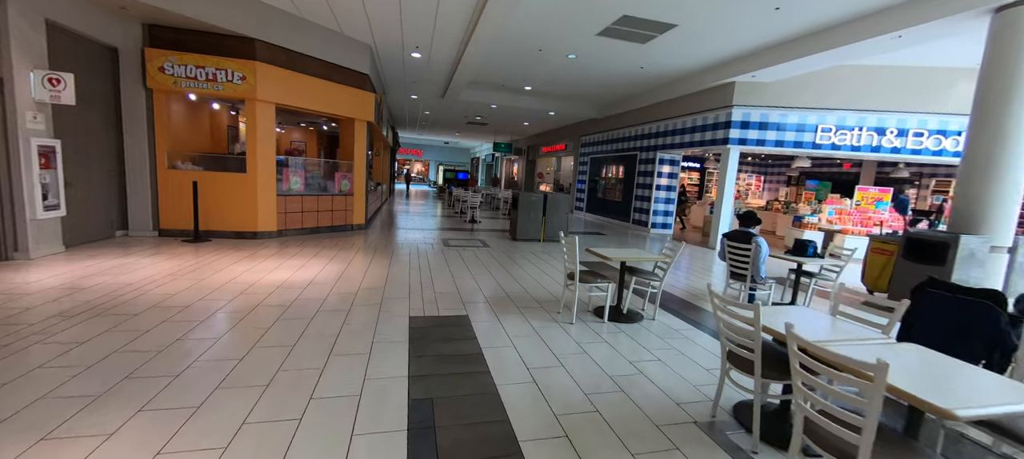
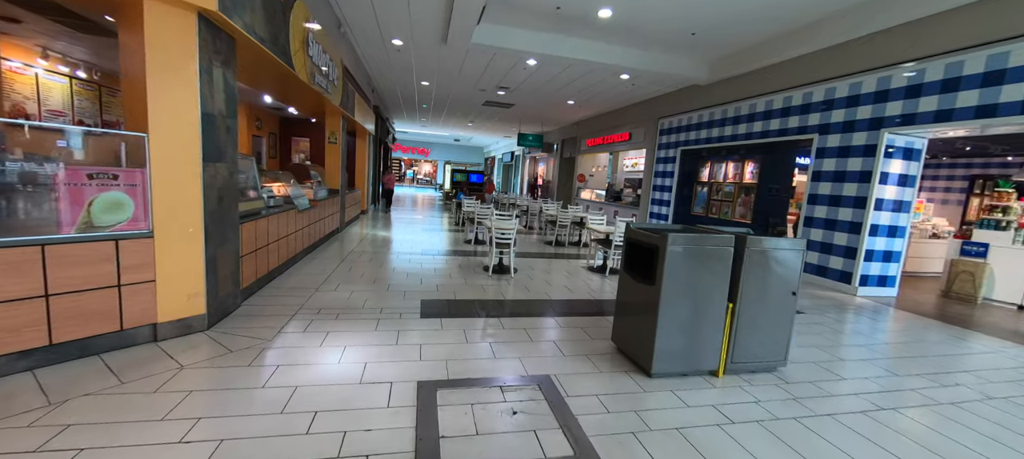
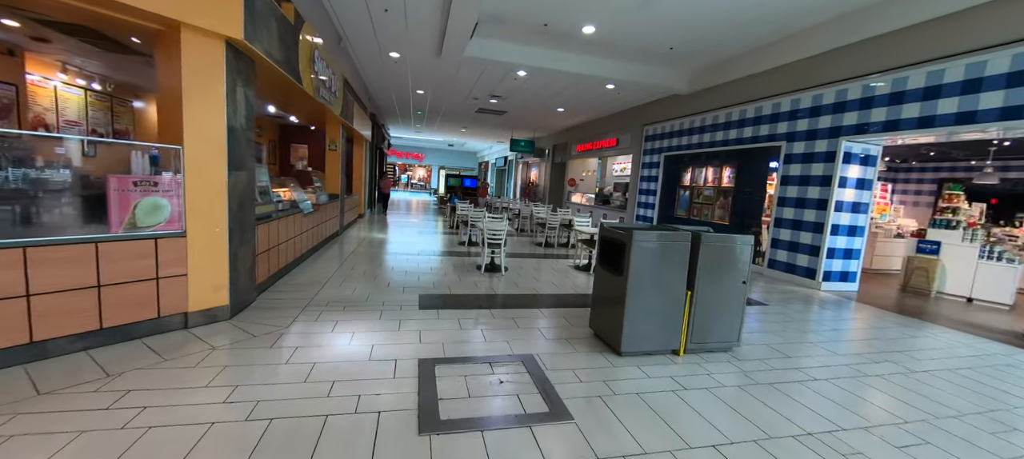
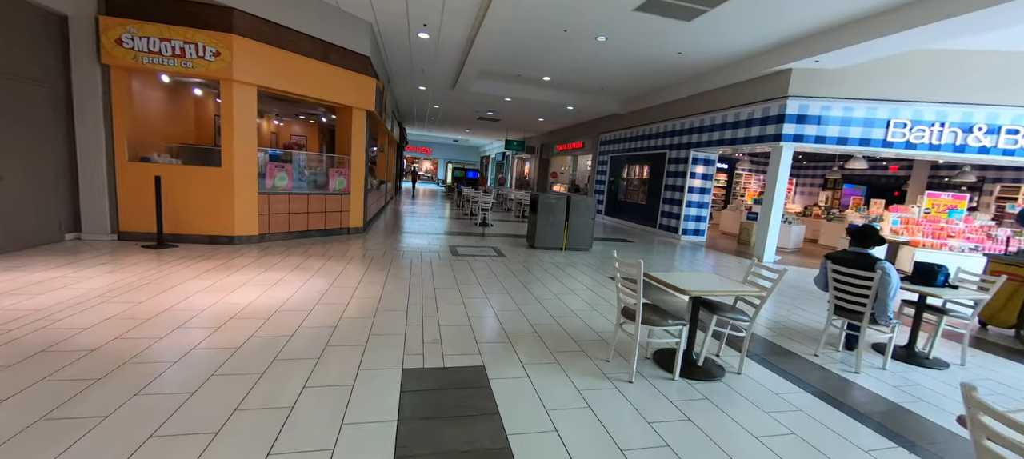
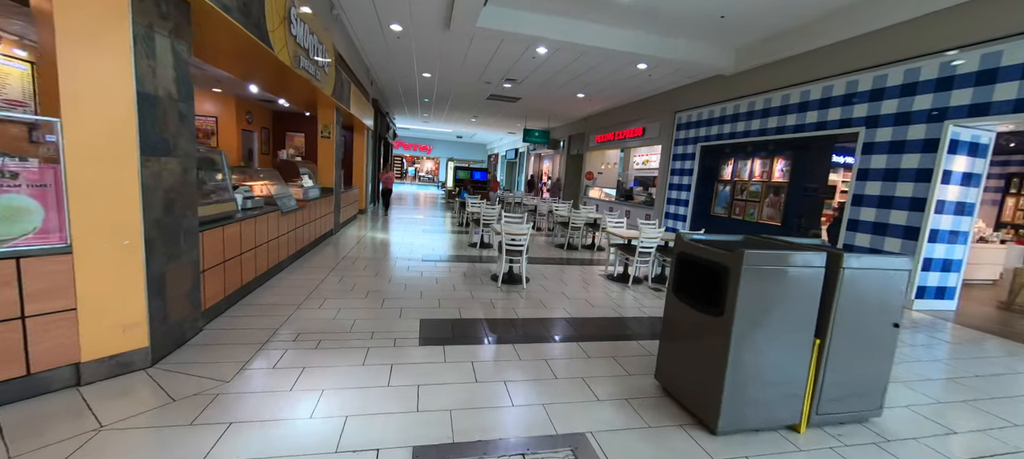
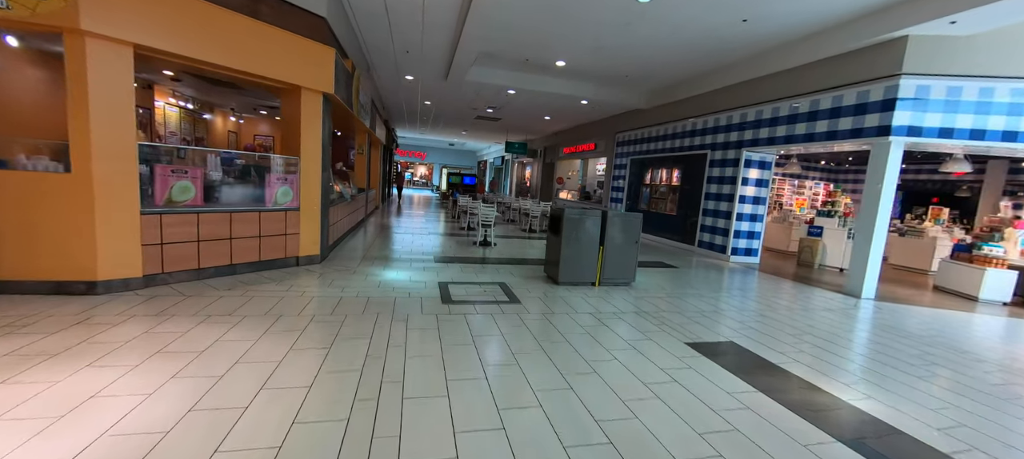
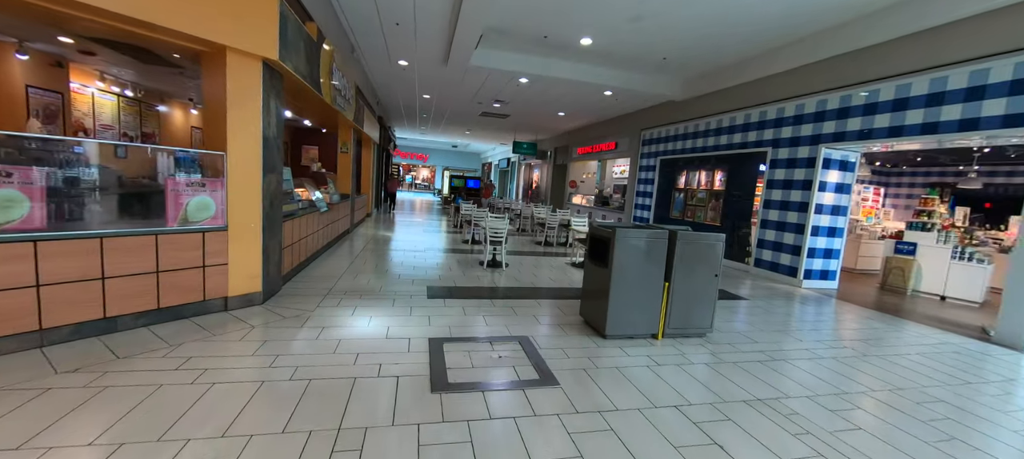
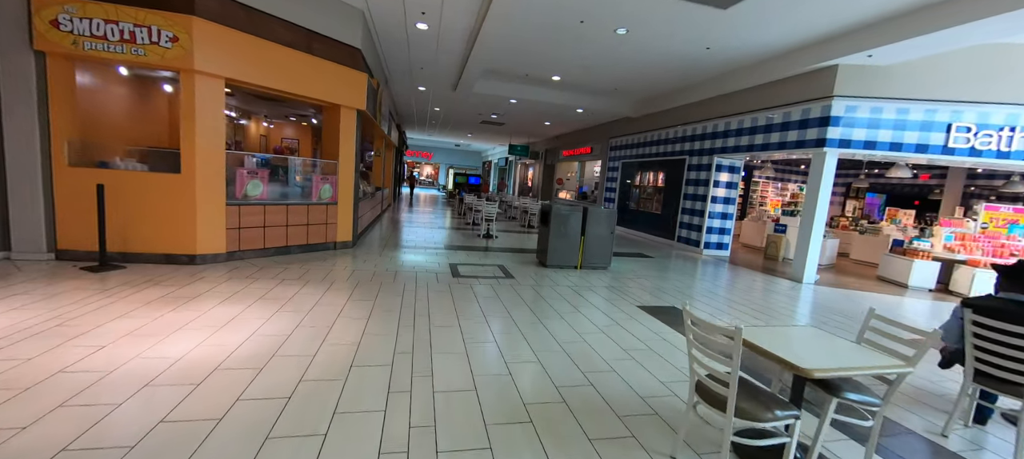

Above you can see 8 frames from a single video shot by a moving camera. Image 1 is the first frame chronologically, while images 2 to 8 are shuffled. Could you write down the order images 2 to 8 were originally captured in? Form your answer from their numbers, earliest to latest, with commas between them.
4, 8, 6, 7, 3, 2, 5
